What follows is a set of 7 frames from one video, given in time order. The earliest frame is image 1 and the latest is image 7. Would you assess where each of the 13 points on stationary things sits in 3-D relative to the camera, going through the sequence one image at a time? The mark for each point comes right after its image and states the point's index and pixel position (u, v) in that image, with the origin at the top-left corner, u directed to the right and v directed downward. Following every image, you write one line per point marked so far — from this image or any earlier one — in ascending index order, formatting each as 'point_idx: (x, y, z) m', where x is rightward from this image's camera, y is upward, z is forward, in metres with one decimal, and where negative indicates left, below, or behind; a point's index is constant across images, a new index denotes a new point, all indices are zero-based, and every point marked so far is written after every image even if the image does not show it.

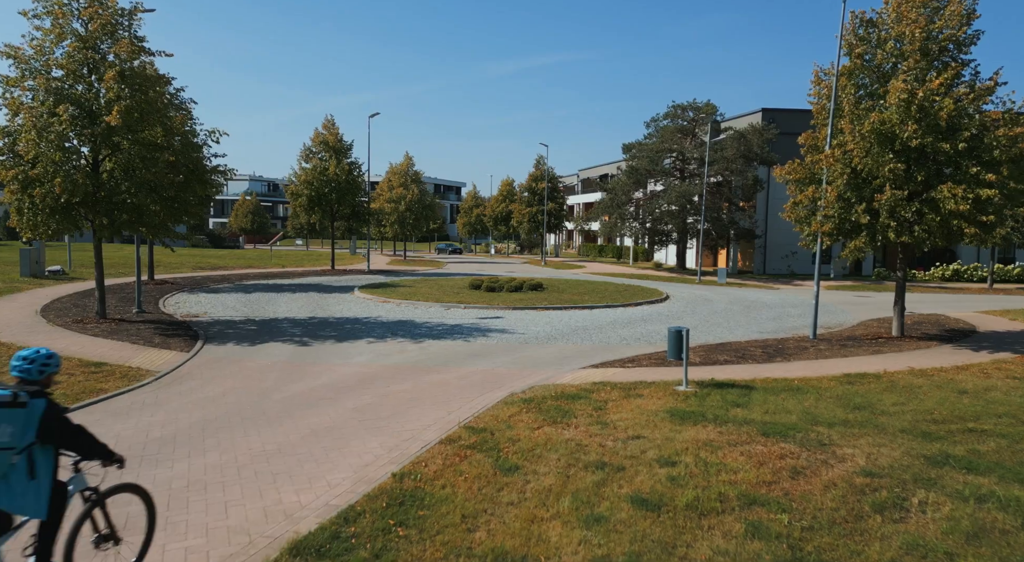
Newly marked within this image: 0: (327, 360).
0: (-3.0, -1.3, +11.3) m
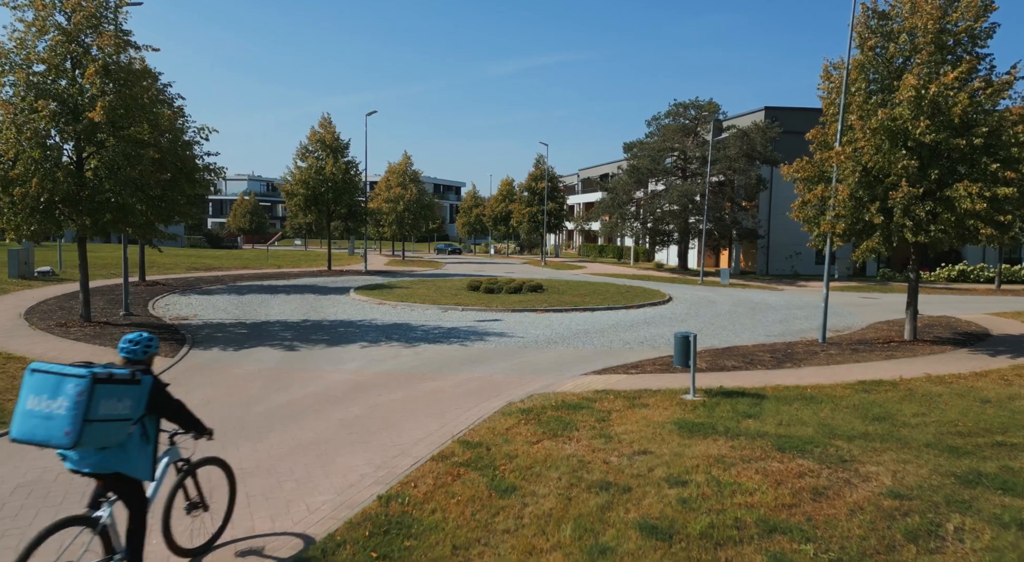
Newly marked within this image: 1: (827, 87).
0: (-3.1, -1.3, +10.9) m
1: (+6.5, +4.0, +14.3) m
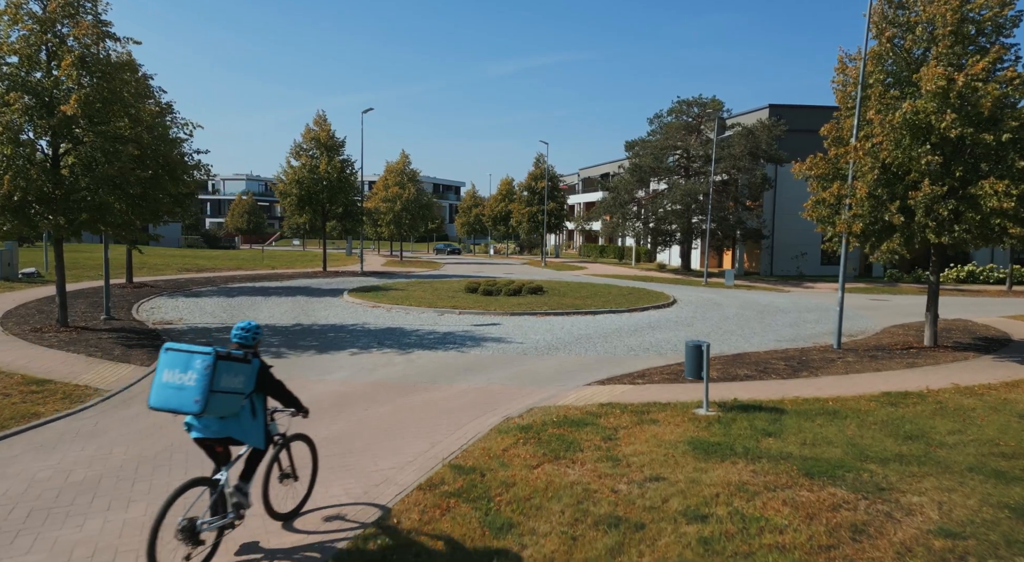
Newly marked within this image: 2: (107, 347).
0: (-3.1, -1.4, +10.2) m
1: (+6.5, +3.9, +13.6) m
2: (-6.9, -1.1, +11.7) m
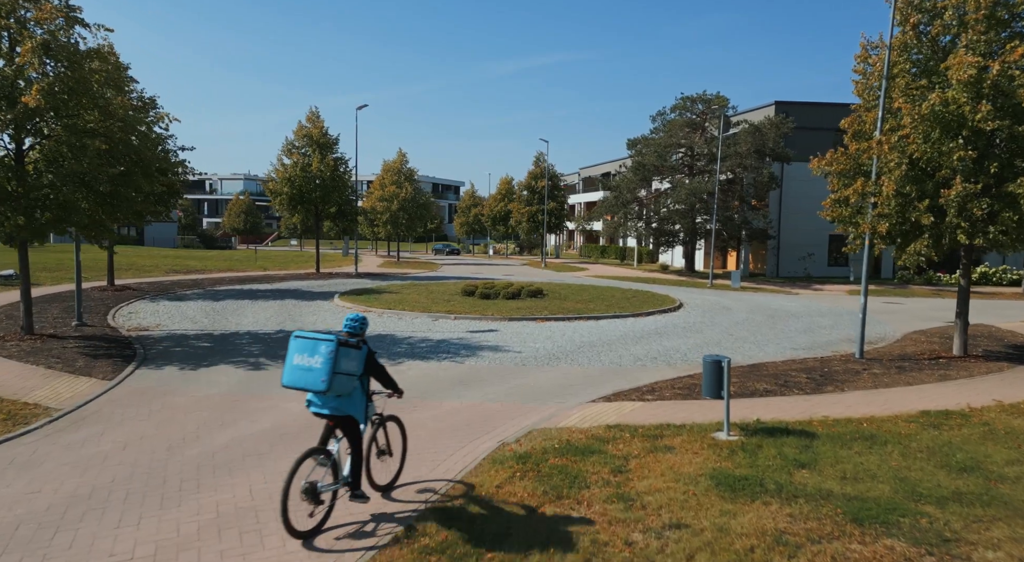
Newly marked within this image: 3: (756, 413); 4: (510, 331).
0: (-3.1, -1.5, +9.3) m
1: (+6.5, +3.9, +12.7) m
2: (-6.9, -1.2, +10.8) m
3: (+2.9, -1.6, +8.2) m
4: (-0.1, -1.0, +14.4) m
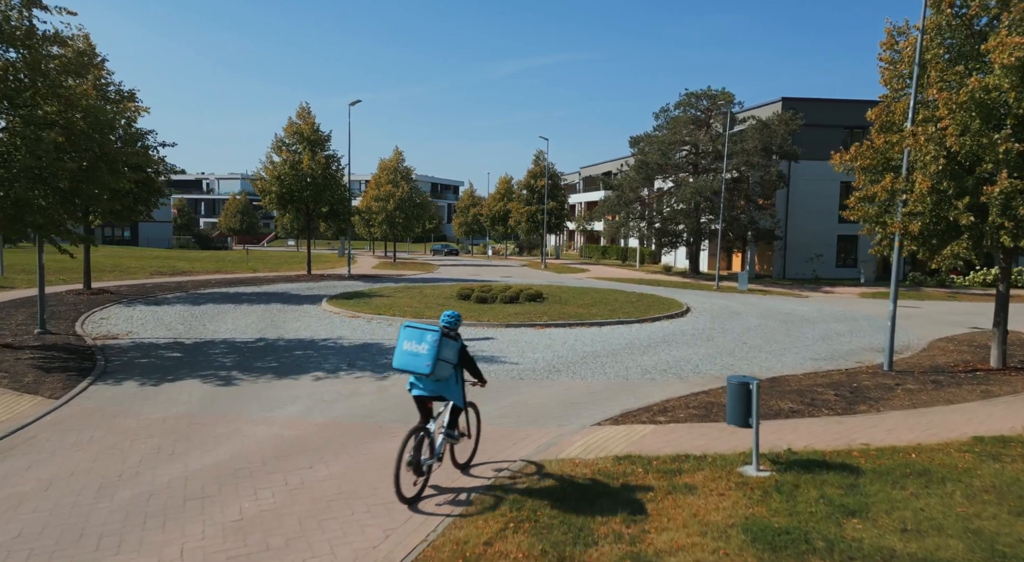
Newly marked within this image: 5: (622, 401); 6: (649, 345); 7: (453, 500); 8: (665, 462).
0: (-3.2, -1.5, +8.2) m
1: (+6.4, +3.8, +11.6) m
2: (-7.0, -1.3, +9.8) m
3: (+2.8, -1.7, +7.2) m
4: (-0.1, -1.1, +13.4) m
5: (+1.4, -1.6, +9.1) m
6: (+2.6, -1.2, +13.1) m
7: (-0.4, -1.8, +5.8) m
8: (+1.4, -1.7, +6.3) m
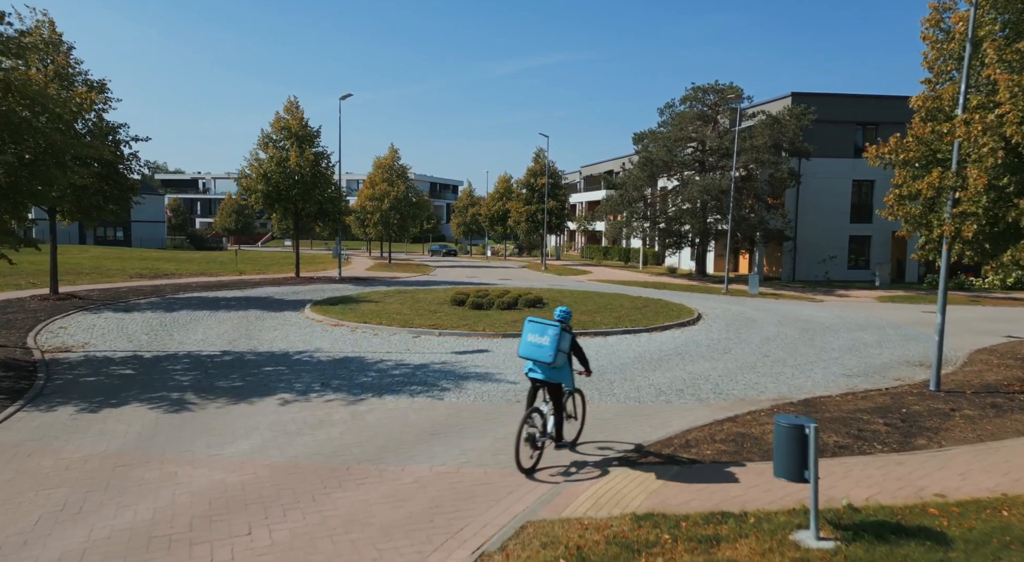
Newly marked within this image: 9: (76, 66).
0: (-3.3, -1.7, +6.9) m
1: (+6.4, +3.7, +10.3) m
2: (-7.0, -1.4, +8.5) m
3: (+2.8, -1.8, +5.9) m
4: (-0.2, -1.2, +12.1) m
5: (+1.4, -1.7, +7.7) m
6: (+2.5, -1.3, +11.8) m
7: (-0.5, -1.9, +4.5) m
8: (+1.3, -1.8, +5.0) m
9: (-11.3, +5.6, +17.9) m
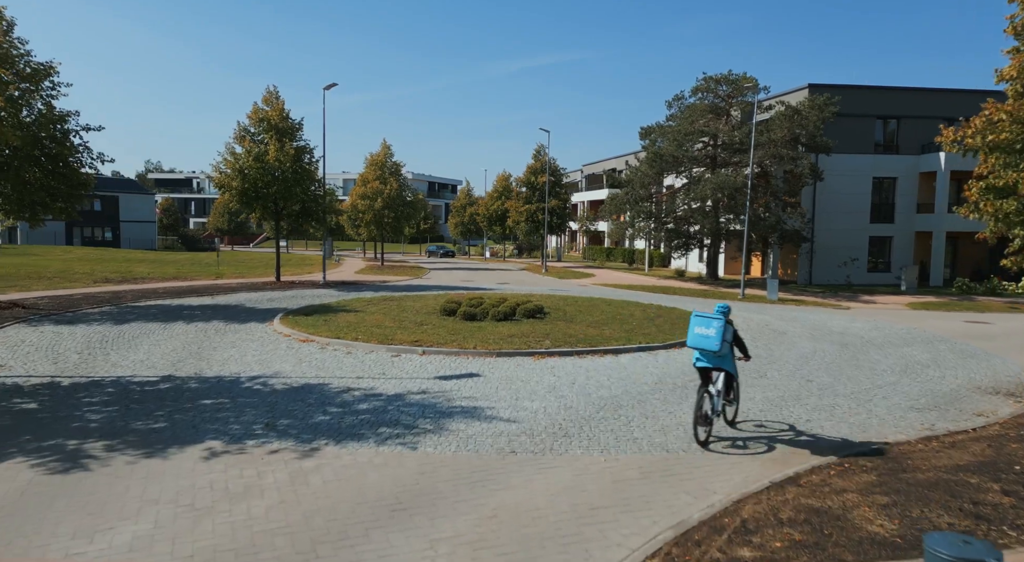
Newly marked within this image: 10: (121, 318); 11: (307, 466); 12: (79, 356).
0: (-3.3, -1.8, +5.0) m
1: (+6.3, +3.5, +8.4) m
2: (-7.1, -1.6, +6.5) m
3: (+2.7, -1.9, +3.9) m
4: (-0.2, -1.4, +10.1) m
5: (+1.3, -1.8, +5.8) m
6: (+2.4, -1.5, +9.8) m
7: (-0.5, -2.0, +2.5) m
8: (+1.3, -1.9, +3.0) m
9: (-11.4, +5.4, +15.9) m
10: (-8.6, -0.8, +15.2) m
11: (-1.9, -1.7, +6.5) m
12: (-7.2, -1.2, +11.4) m
